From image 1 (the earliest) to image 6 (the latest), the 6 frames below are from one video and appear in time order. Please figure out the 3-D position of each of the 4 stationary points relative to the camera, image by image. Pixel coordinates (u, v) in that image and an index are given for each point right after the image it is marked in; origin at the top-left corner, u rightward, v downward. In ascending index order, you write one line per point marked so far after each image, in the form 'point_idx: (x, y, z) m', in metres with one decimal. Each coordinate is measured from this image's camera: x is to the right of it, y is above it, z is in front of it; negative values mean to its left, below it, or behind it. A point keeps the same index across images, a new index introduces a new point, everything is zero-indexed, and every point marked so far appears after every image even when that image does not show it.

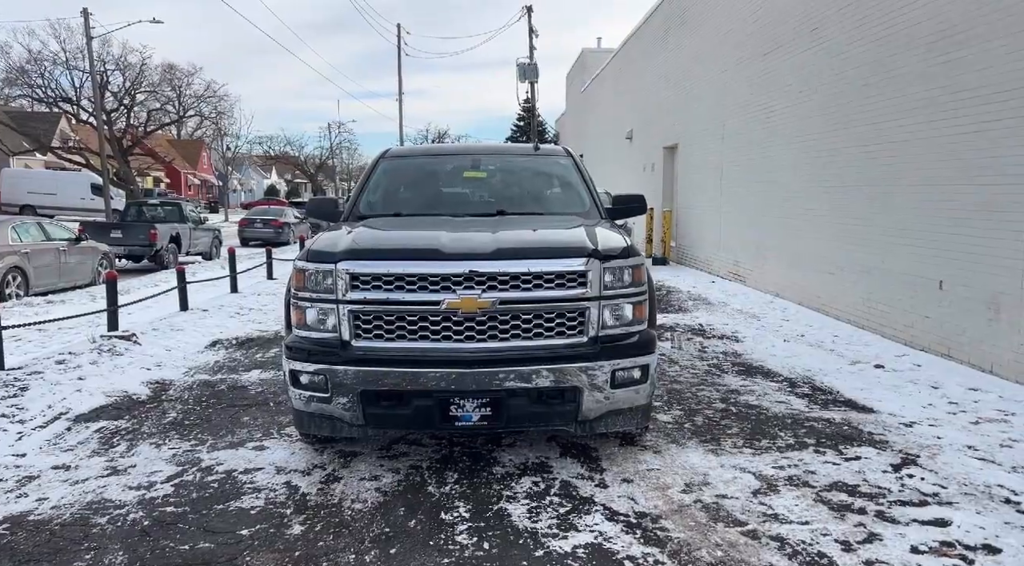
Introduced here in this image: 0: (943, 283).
0: (+4.2, 0.0, +7.6) m
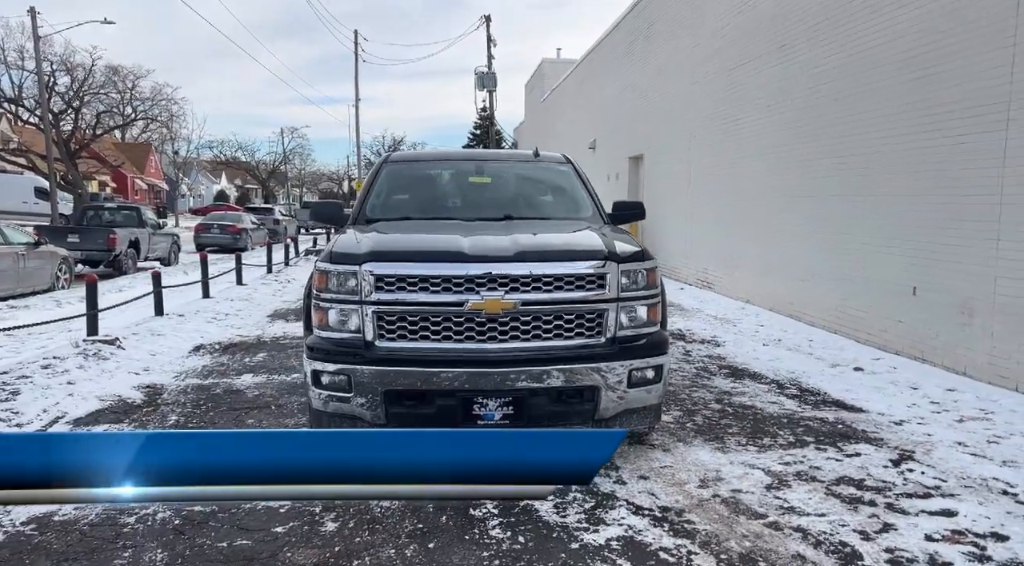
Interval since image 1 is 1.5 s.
0: (+4.1, -0.1, +7.9) m
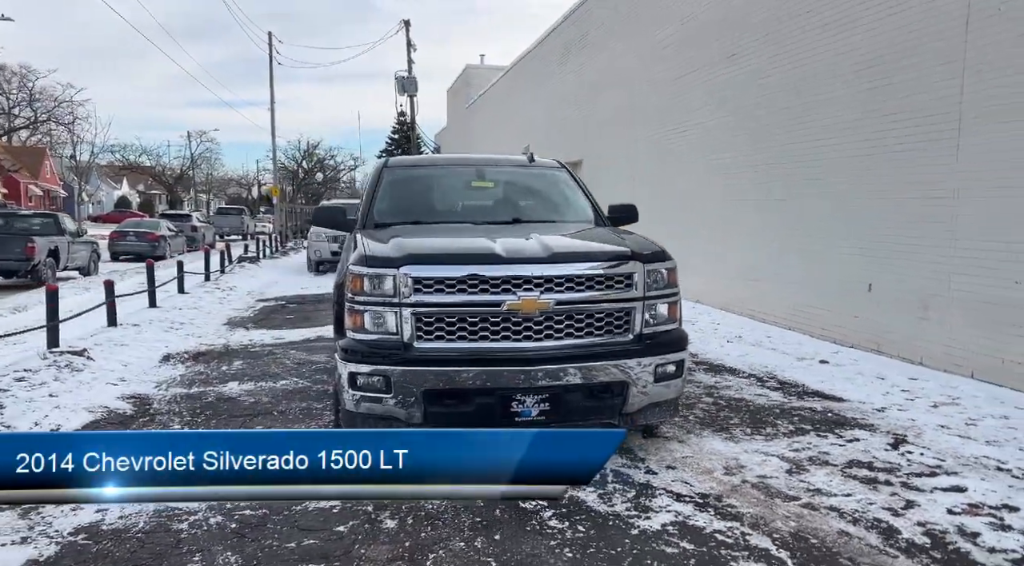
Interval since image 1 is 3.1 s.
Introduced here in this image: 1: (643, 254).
0: (+3.9, 0.0, +8.3) m
1: (+0.7, +0.2, +4.2) m
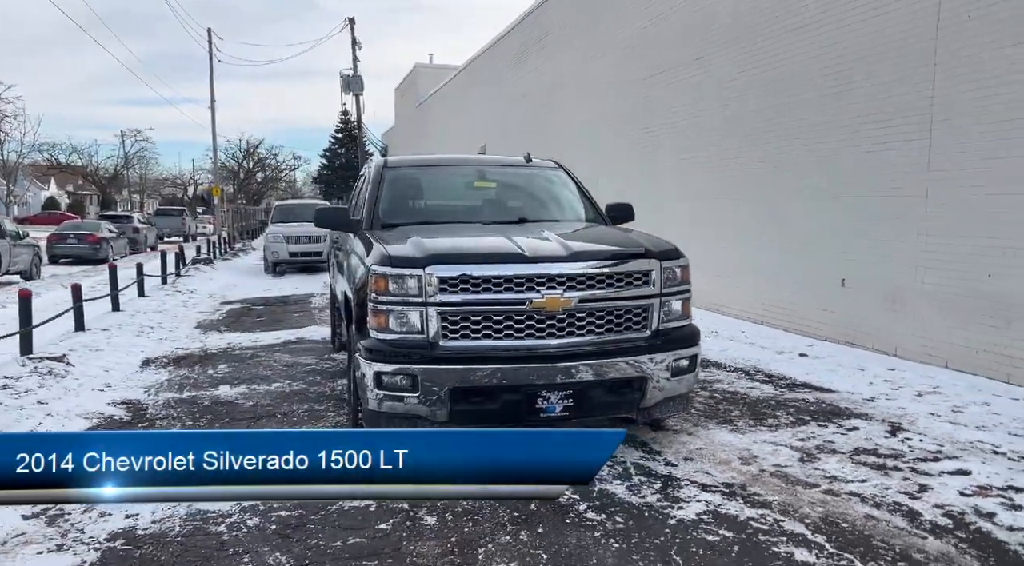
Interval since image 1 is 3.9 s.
0: (+3.7, 0.0, +8.6) m
1: (+0.8, +0.2, +4.3) m
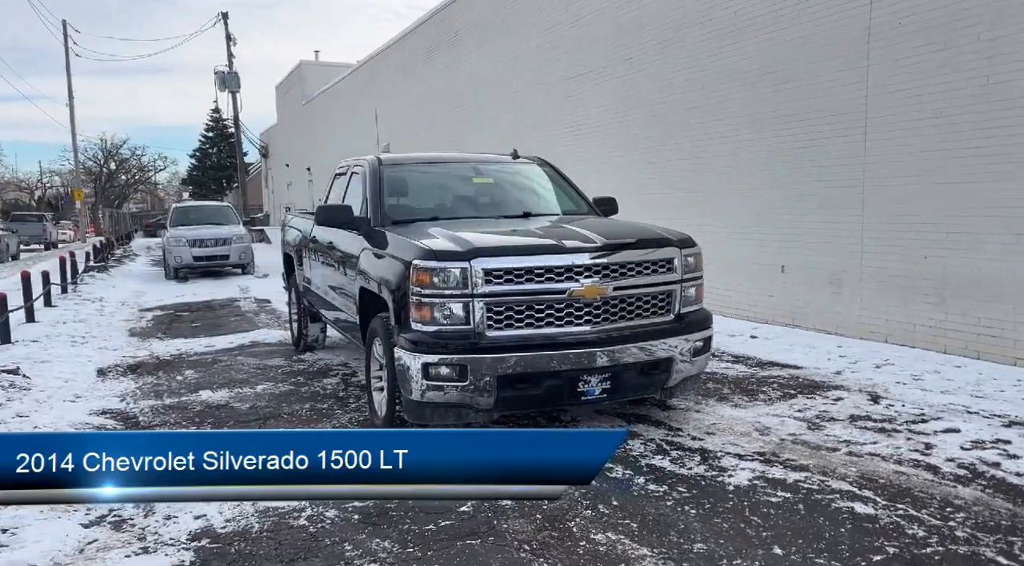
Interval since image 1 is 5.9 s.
0: (+3.3, +0.2, +9.2) m
1: (+1.0, +0.3, +4.6) m
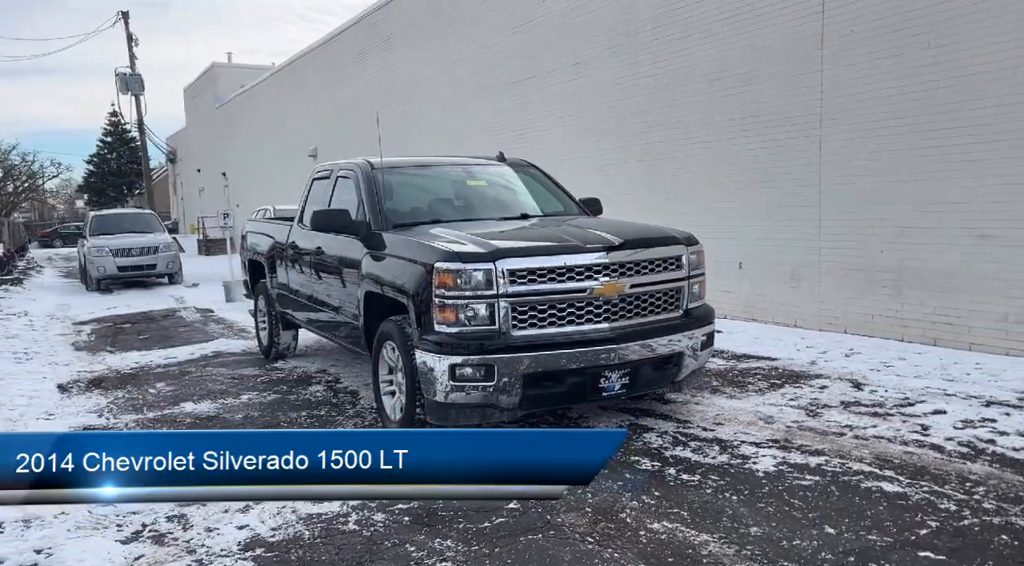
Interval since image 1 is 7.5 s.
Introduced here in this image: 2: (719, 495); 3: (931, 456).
0: (+2.9, +0.2, +9.6) m
1: (+1.0, +0.3, +4.7) m
2: (+0.9, -0.9, +3.4) m
3: (+2.1, -0.9, +3.8) m
